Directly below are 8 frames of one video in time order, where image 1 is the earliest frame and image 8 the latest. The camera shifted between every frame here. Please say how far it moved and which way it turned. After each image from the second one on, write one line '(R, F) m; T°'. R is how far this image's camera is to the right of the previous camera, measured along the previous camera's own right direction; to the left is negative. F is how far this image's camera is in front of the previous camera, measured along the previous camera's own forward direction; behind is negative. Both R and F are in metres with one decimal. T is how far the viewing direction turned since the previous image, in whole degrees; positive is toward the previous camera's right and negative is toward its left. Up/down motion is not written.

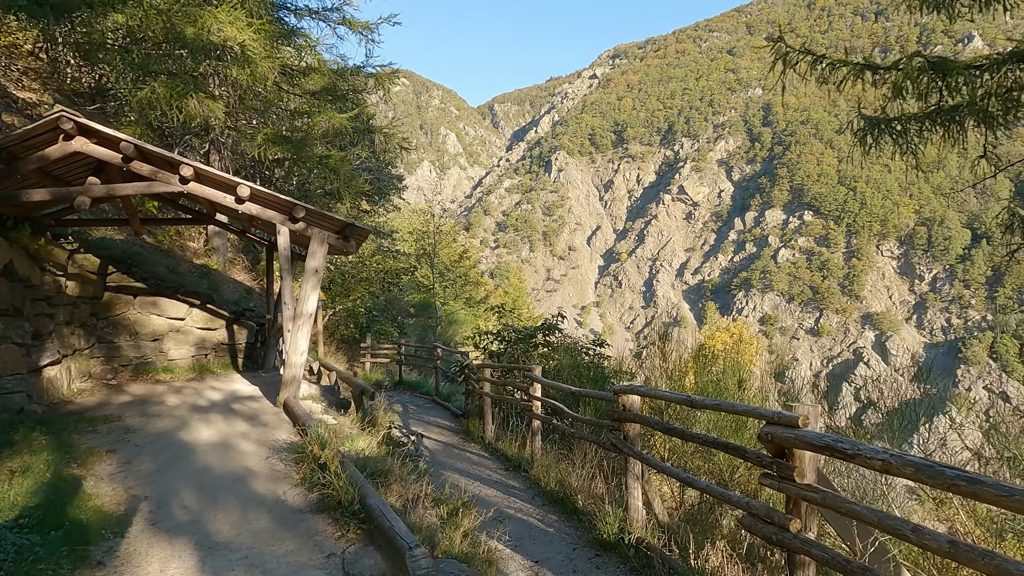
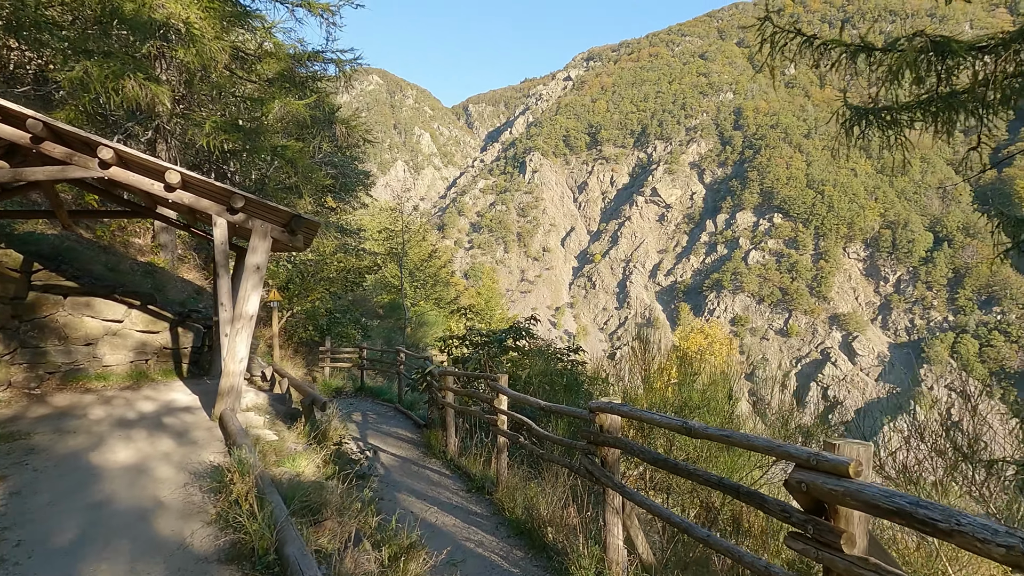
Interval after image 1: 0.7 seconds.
(0.0, +0.2) m; +2°
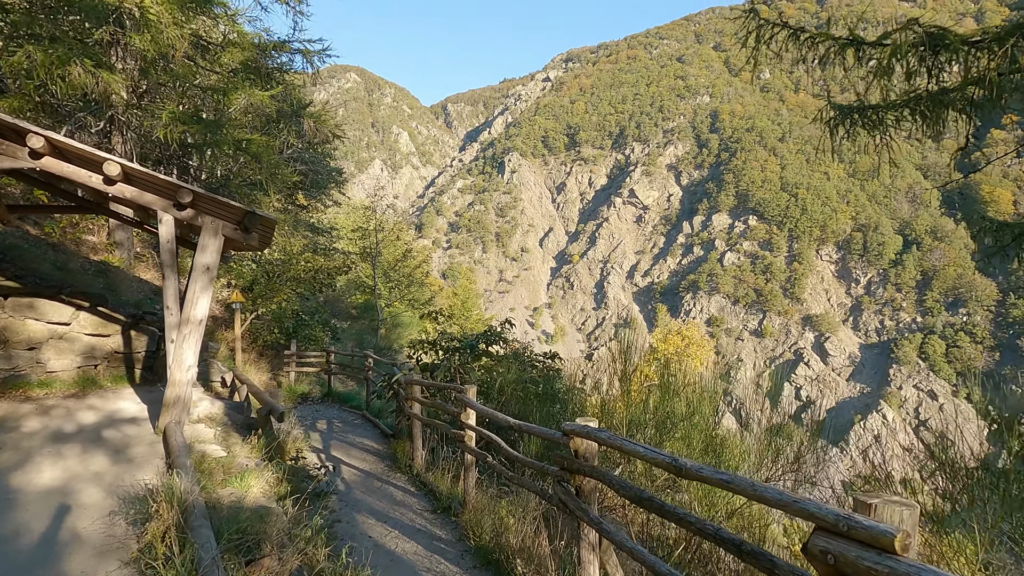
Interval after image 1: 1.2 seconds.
(0.0, +0.1) m; +2°
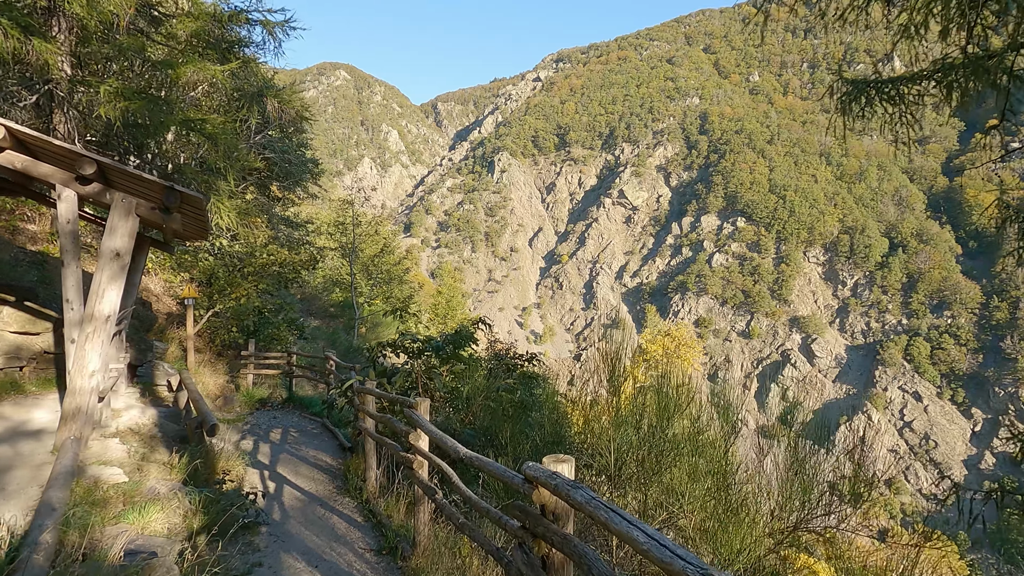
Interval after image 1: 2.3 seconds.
(+0.1, +0.3) m; +1°
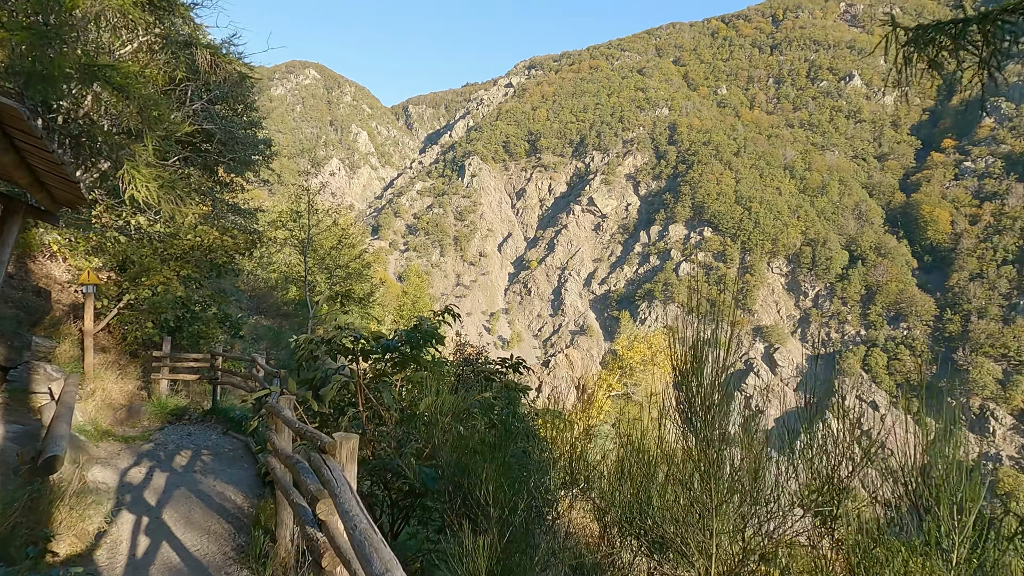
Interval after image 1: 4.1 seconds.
(0.0, +0.6) m; +3°
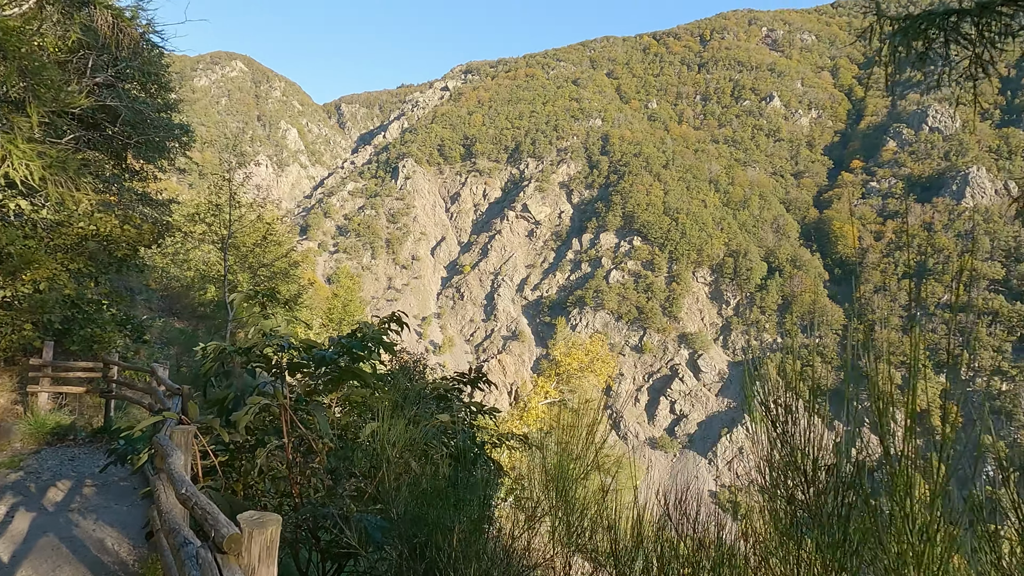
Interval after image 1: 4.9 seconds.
(-0.1, +0.3) m; +6°
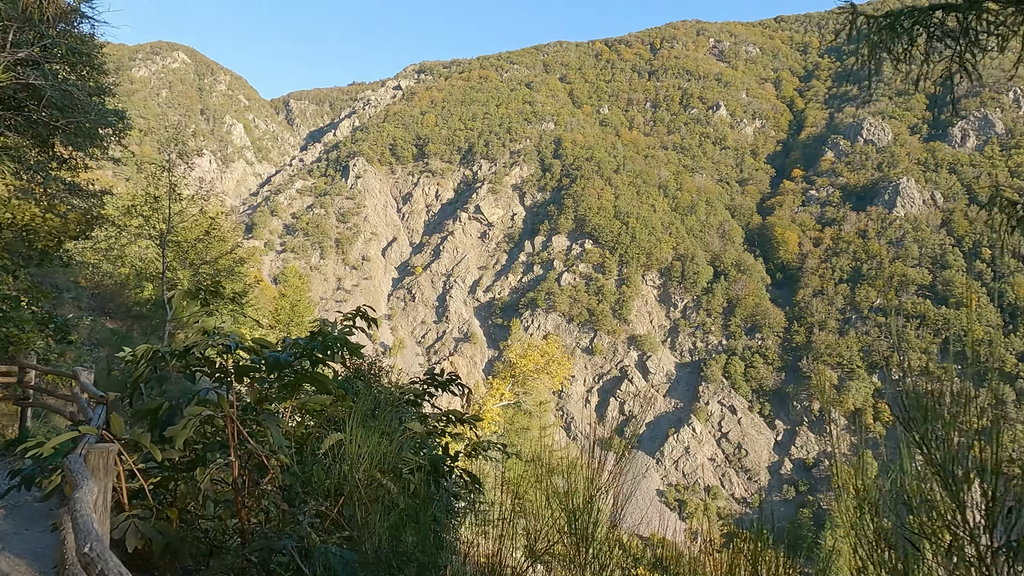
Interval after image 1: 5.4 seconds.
(-0.1, +0.2) m; +4°
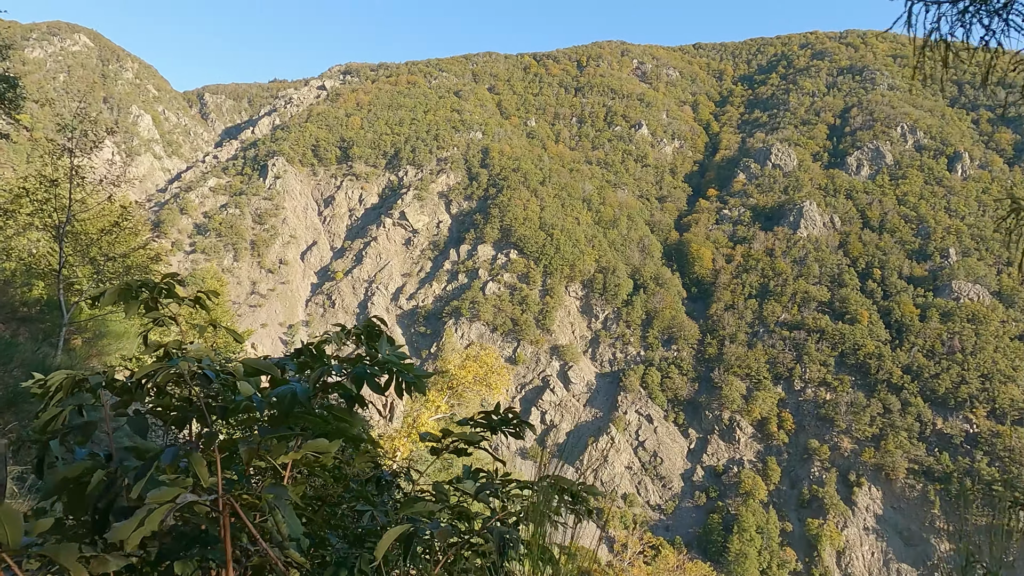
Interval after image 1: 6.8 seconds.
(-0.3, +0.4) m; +7°
